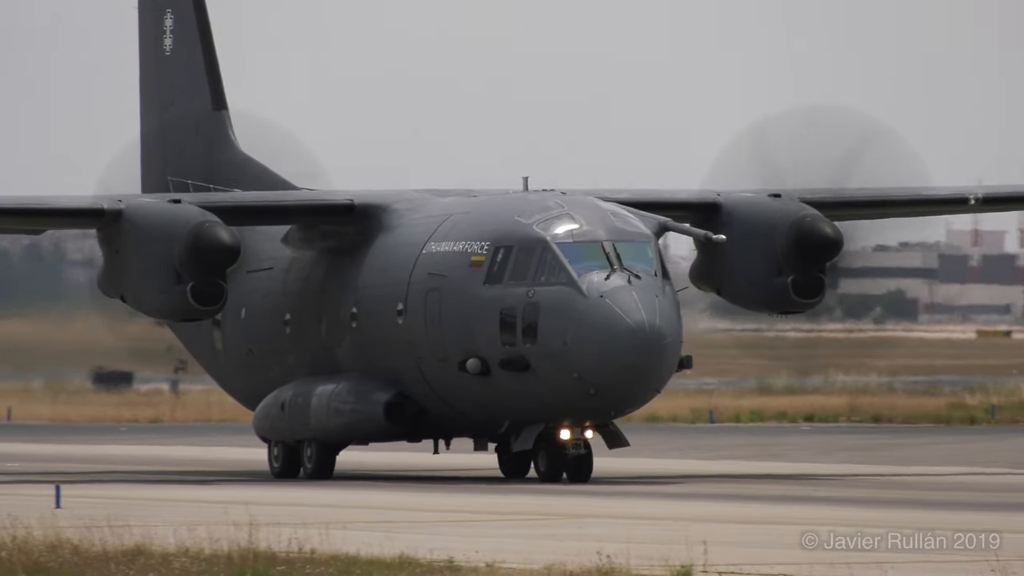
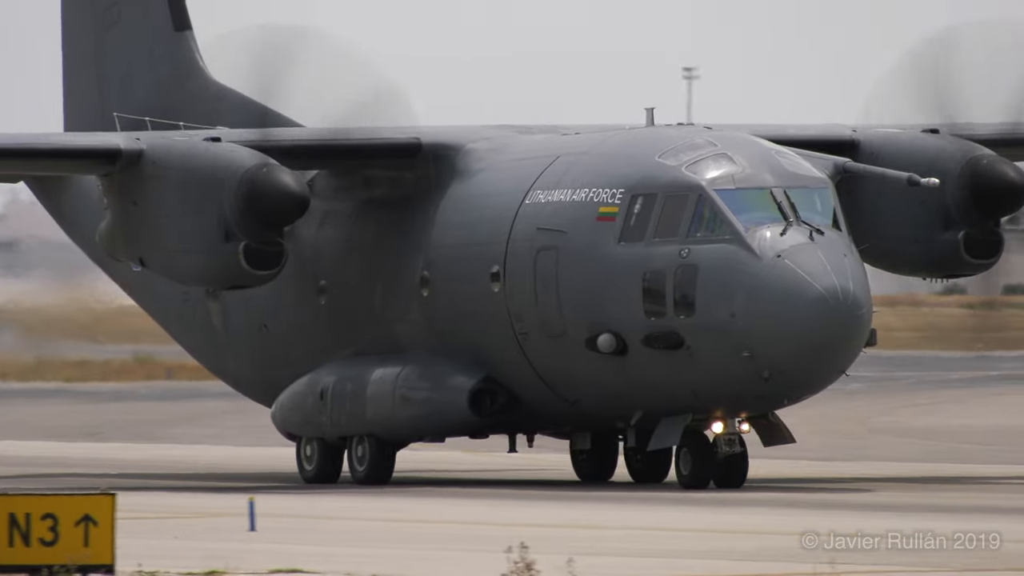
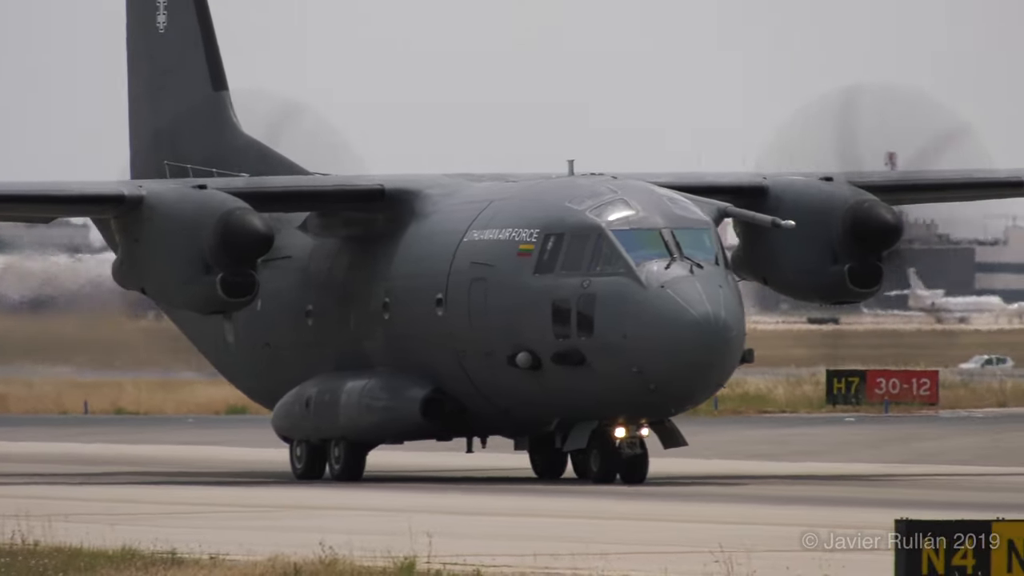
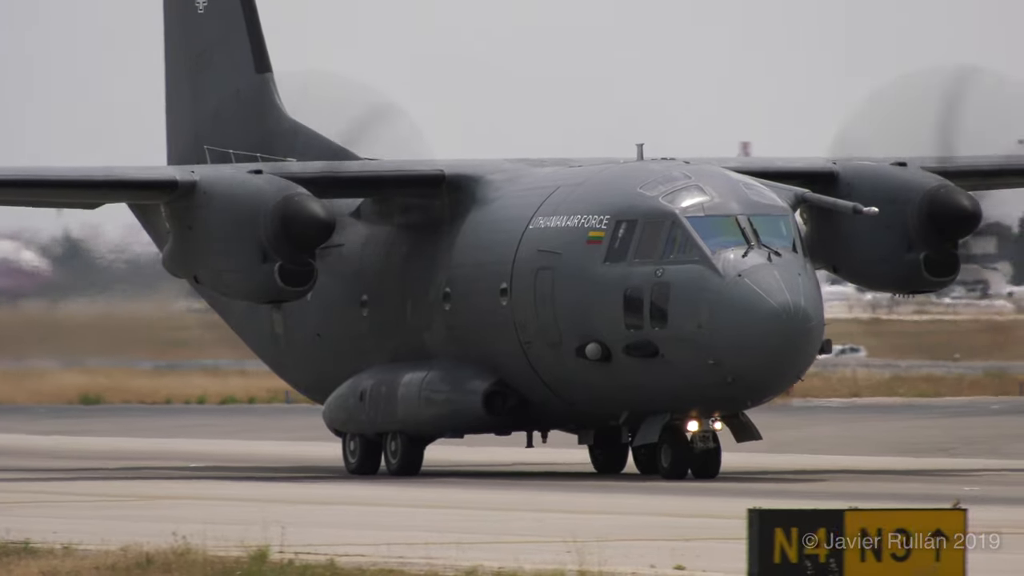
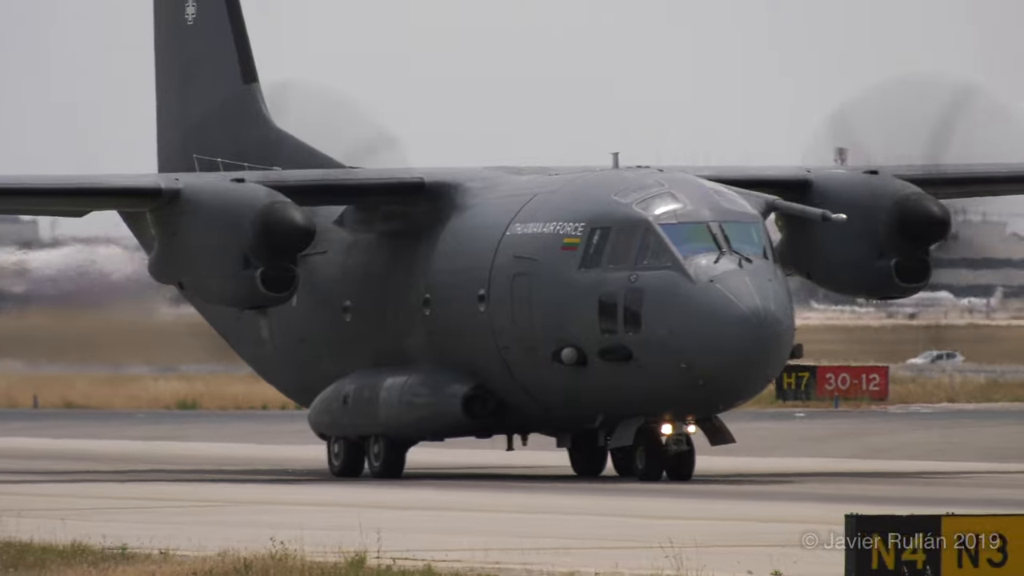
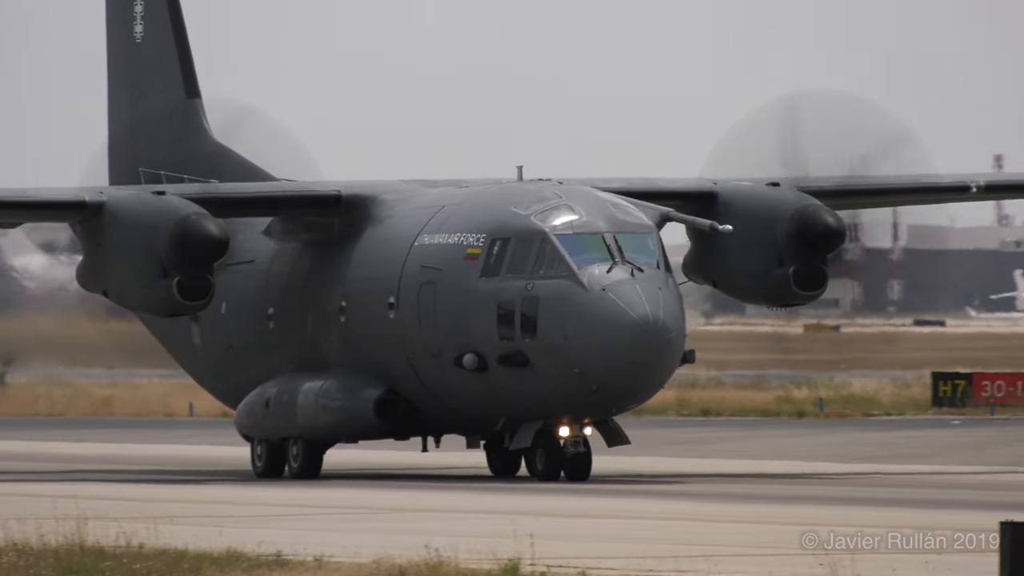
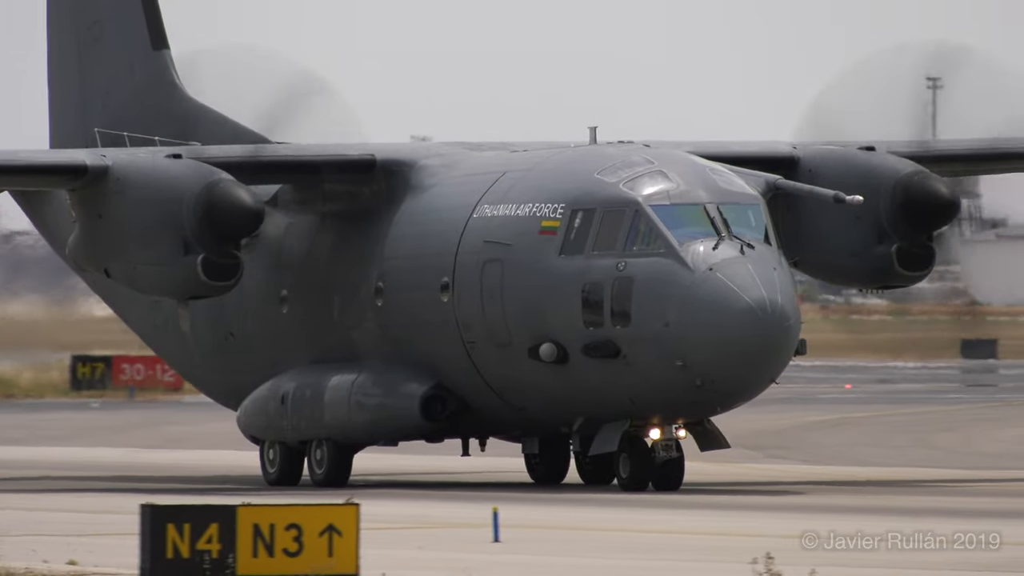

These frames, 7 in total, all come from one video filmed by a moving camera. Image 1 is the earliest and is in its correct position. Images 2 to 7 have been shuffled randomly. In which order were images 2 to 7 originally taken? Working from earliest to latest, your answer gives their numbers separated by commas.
6, 3, 5, 4, 7, 2
